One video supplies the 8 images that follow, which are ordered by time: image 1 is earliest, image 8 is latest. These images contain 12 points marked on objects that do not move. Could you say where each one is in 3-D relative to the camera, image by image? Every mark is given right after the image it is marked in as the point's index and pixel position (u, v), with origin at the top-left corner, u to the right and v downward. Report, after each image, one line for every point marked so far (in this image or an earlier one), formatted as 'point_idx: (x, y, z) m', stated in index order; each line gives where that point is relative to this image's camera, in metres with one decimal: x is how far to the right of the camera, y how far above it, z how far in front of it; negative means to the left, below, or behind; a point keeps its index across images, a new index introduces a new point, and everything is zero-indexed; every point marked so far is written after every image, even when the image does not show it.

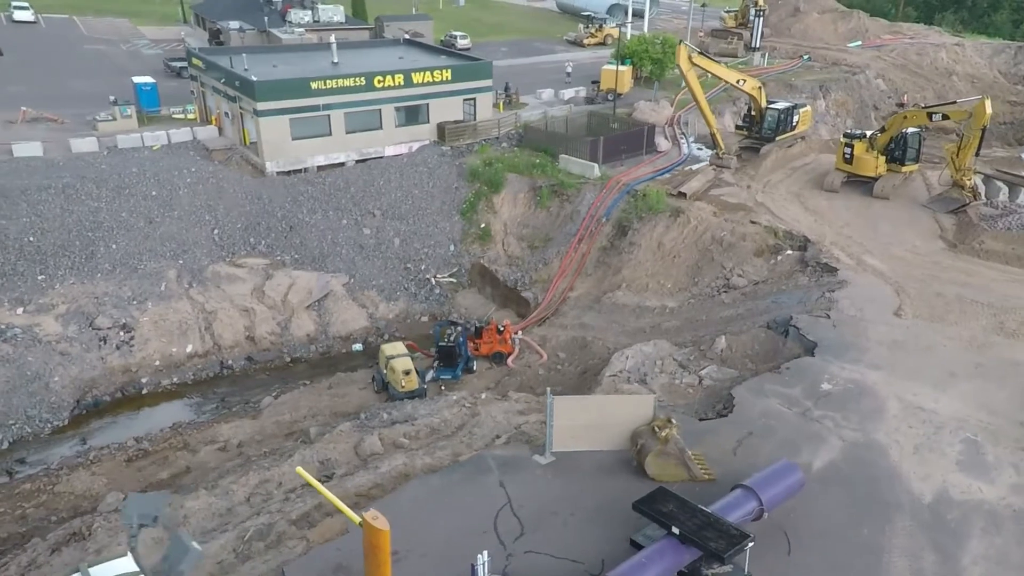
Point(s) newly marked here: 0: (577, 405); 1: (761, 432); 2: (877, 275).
0: (+1.0, -1.7, +10.4) m
1: (+3.9, -2.3, +11.5) m
2: (+9.3, +0.3, +18.3) m
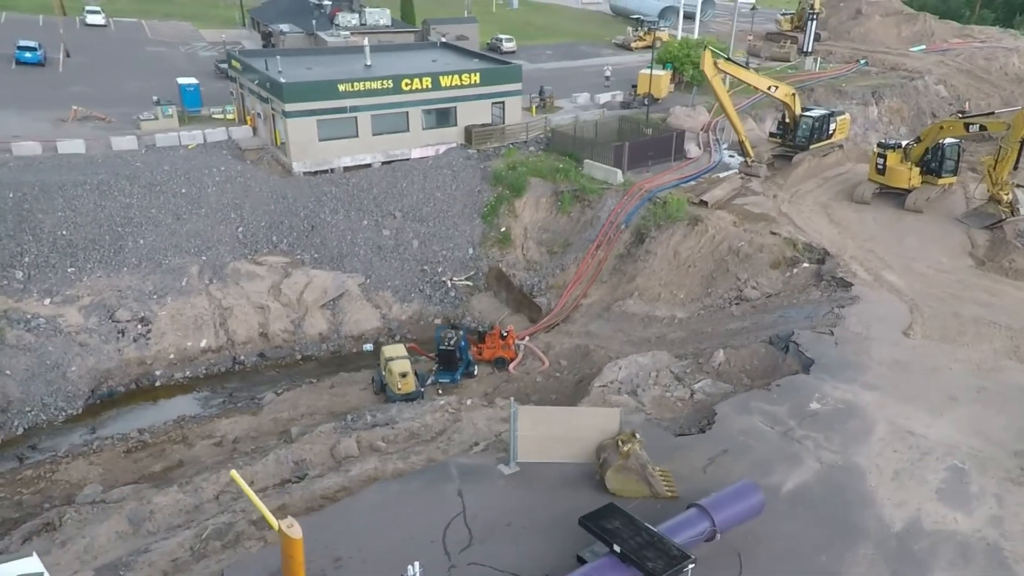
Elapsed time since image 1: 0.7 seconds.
0: (+0.4, -1.8, +10.2) m
1: (+3.4, -2.5, +11.1) m
2: (+9.3, -0.1, +17.6) m
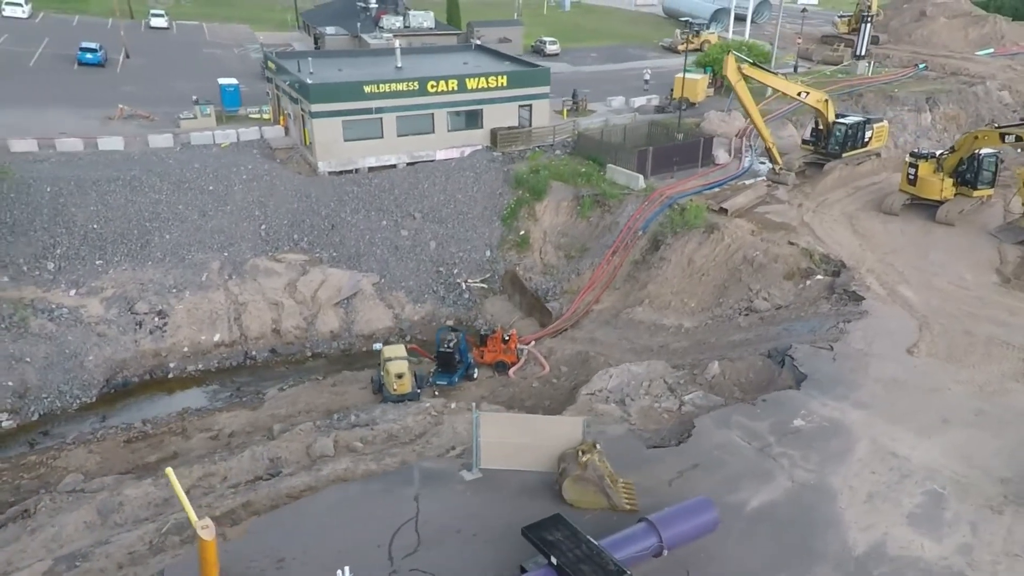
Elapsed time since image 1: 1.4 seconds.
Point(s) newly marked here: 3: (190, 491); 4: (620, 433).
0: (-0.1, -1.9, +10.1) m
1: (+2.9, -2.7, +10.8) m
2: (+9.3, -0.4, +16.9) m
3: (-5.0, -3.2, +11.0) m
4: (+1.9, -2.6, +12.8) m
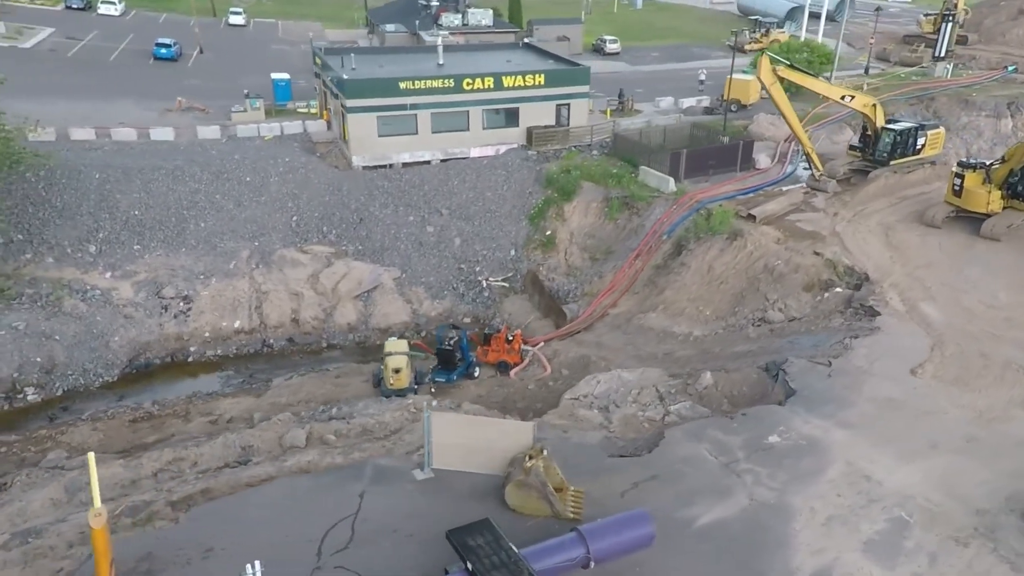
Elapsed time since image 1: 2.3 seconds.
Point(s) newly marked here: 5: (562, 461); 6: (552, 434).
0: (-0.8, -1.9, +10.0) m
1: (+2.3, -2.8, +10.5) m
2: (+9.2, -0.8, +16.0) m
3: (-5.6, -3.0, +11.3) m
4: (+1.4, -2.7, +12.5) m
5: (+0.7, -2.7, +11.2) m
6: (+0.7, -2.7, +13.0) m
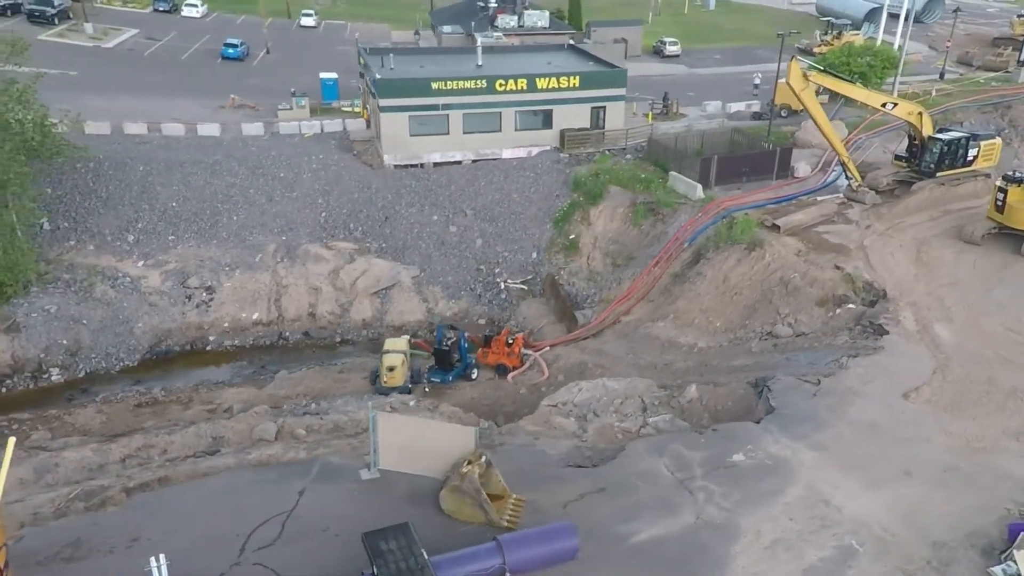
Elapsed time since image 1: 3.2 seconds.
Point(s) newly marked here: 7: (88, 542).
0: (-1.6, -1.9, +10.0) m
1: (+1.5, -2.9, +10.2) m
2: (+8.9, -1.2, +15.1) m
3: (-6.3, -2.8, +11.7) m
4: (+0.8, -2.8, +12.3) m
5: (0.0, -2.7, +11.1) m
6: (+0.1, -2.7, +12.8) m
7: (-6.0, -3.6, +9.9) m
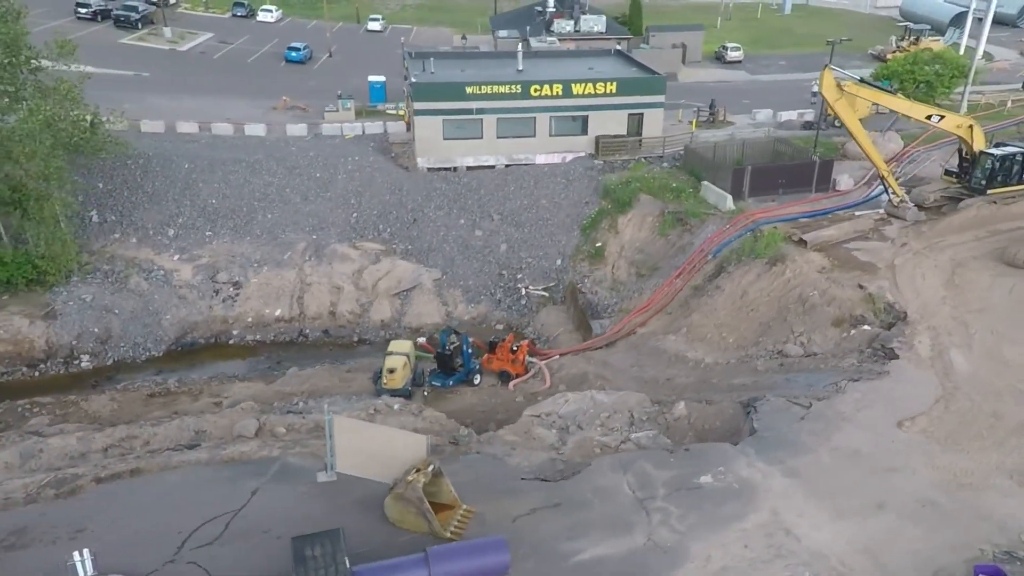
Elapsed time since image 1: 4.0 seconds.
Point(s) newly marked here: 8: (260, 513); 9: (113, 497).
0: (-2.2, -2.0, +10.1) m
1: (+0.8, -3.1, +10.1) m
2: (+8.7, -1.7, +14.4) m
3: (-6.9, -2.7, +12.2) m
4: (+0.3, -3.0, +12.2) m
5: (-0.6, -2.9, +11.0) m
6: (-0.3, -2.9, +12.8) m
7: (-6.7, -3.5, +10.4) m
8: (-4.2, -3.6, +11.2) m
9: (-6.8, -3.4, +11.7) m
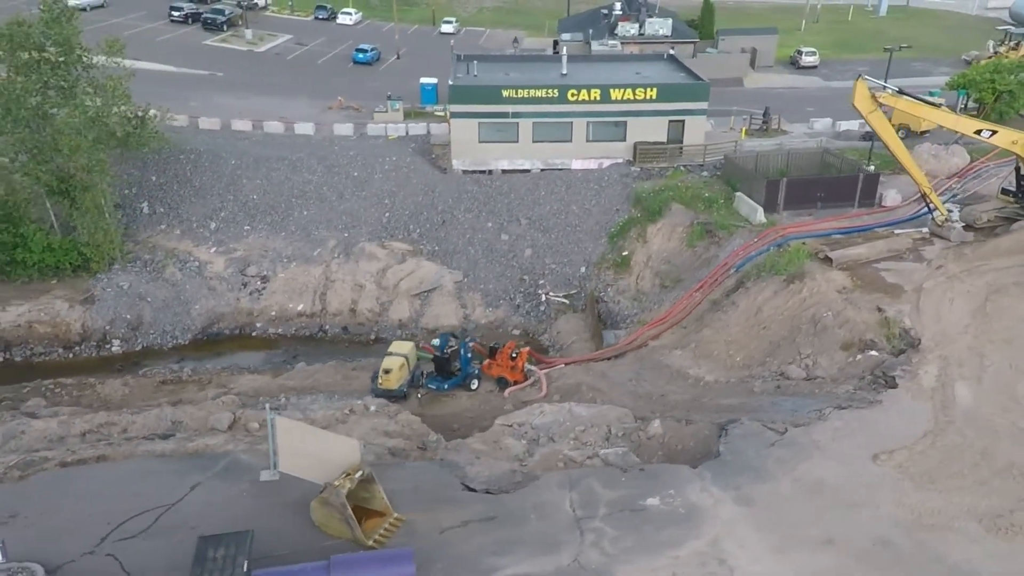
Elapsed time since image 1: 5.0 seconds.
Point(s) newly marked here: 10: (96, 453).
0: (-3.1, -2.1, +10.4) m
1: (-0.1, -3.3, +10.0) m
2: (+8.1, -2.2, +13.5) m
3: (-7.5, -2.6, +12.8) m
4: (-0.4, -3.2, +12.2) m
5: (-1.4, -3.0, +11.1) m
6: (-1.0, -3.0, +12.8) m
7: (-7.6, -3.3, +11.0) m
8: (-5.0, -3.6, +11.6) m
9: (-7.5, -3.3, +12.4) m
10: (-6.9, -2.8, +12.1) m
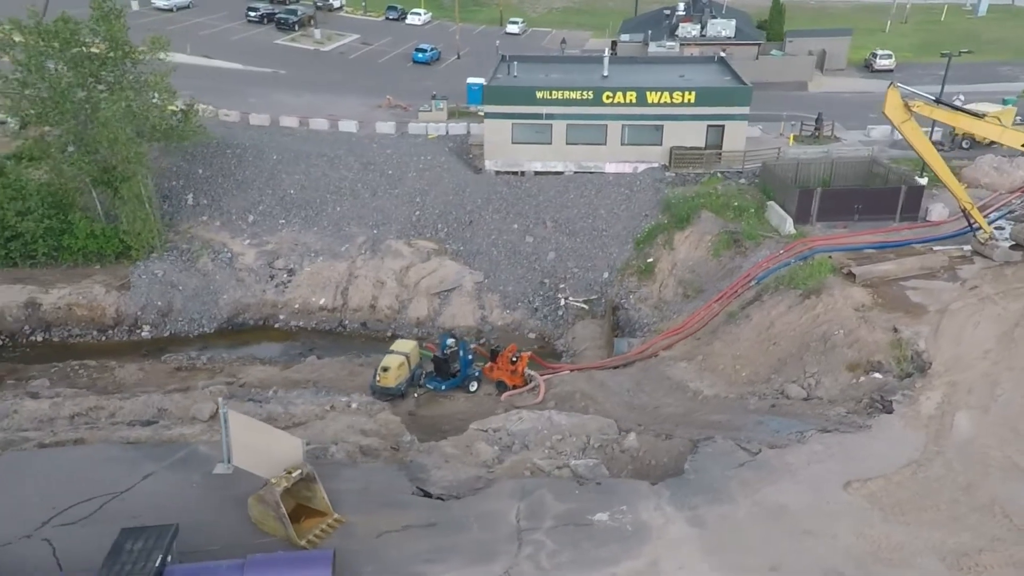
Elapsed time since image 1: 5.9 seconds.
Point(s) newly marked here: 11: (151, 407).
0: (-3.8, -2.1, +10.7) m
1: (-1.0, -3.4, +10.1) m
2: (+7.6, -2.7, +12.8) m
3: (-8.1, -2.4, +13.5) m
4: (-1.1, -3.2, +12.2) m
5: (-2.1, -3.1, +11.2) m
6: (-1.6, -3.1, +12.9) m
7: (-8.3, -3.1, +11.7) m
8: (-5.7, -3.5, +12.1) m
9: (-8.1, -3.1, +13.1) m
10: (-7.6, -2.6, +12.7) m
11: (-6.9, -2.3, +14.1) m
